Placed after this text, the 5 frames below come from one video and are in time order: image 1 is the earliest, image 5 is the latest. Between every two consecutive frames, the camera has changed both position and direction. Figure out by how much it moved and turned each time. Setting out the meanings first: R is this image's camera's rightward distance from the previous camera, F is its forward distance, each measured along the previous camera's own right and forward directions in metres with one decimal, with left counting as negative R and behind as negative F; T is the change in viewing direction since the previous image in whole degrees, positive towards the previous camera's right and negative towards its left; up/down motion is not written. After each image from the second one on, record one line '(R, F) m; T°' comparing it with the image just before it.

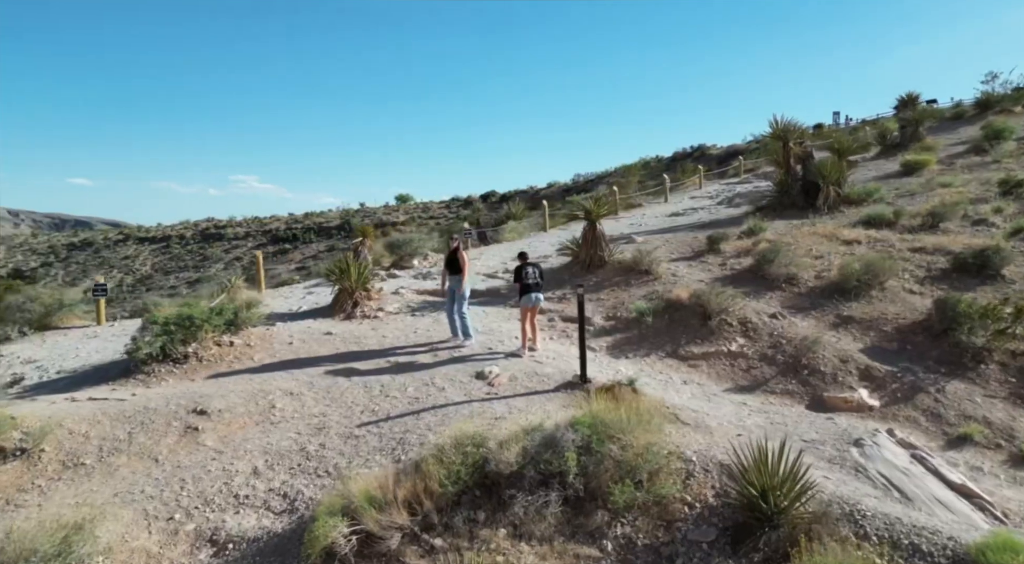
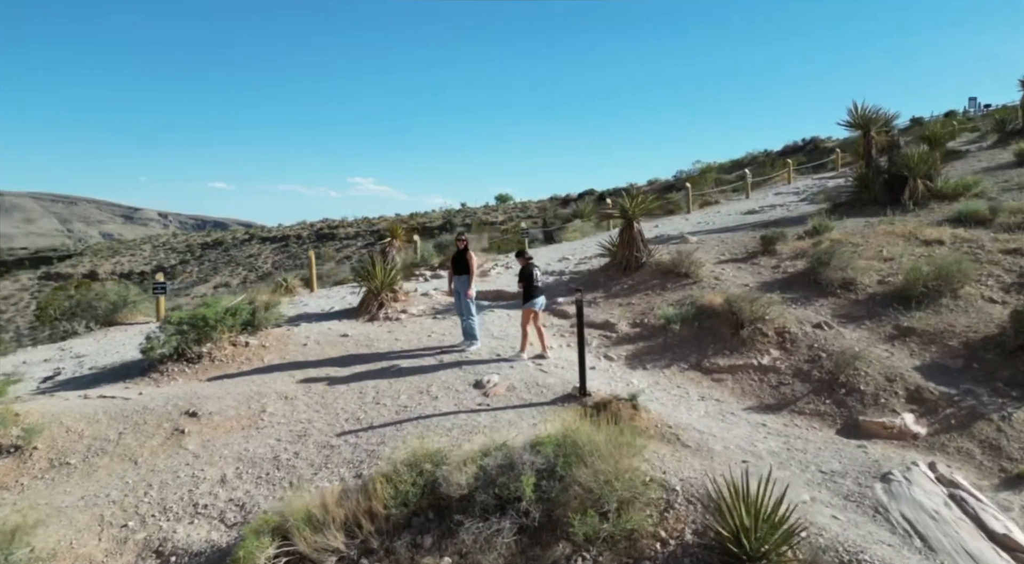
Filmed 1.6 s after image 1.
(+0.9, +0.5) m; -7°
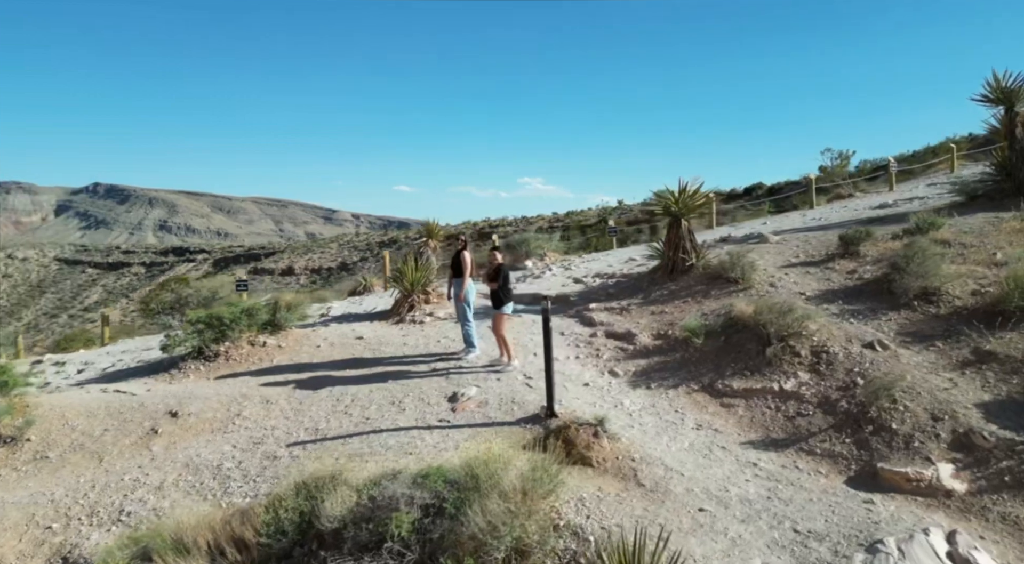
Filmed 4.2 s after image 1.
(+1.5, +0.7) m; -11°
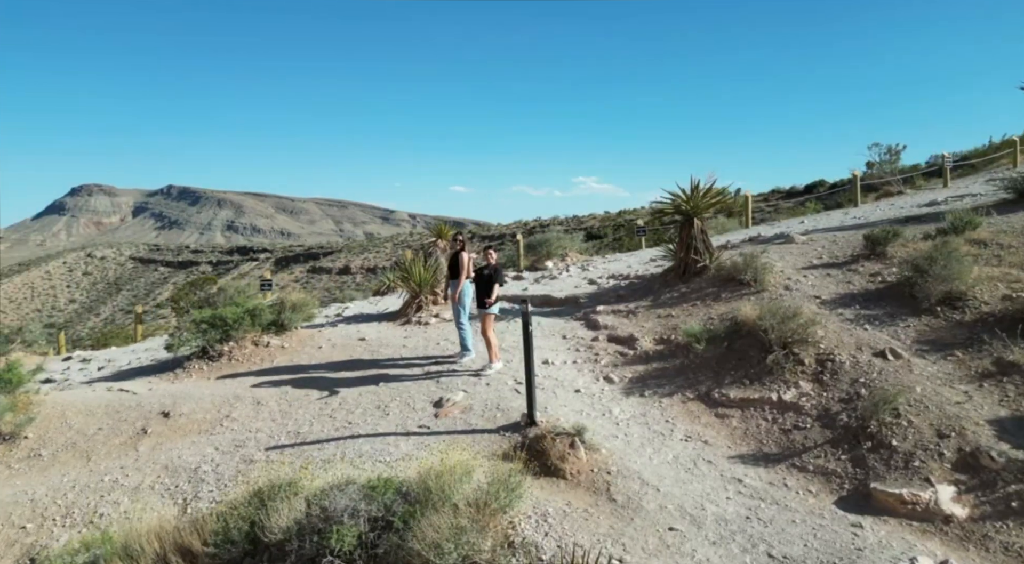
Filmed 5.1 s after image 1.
(+0.6, +0.2) m; -4°
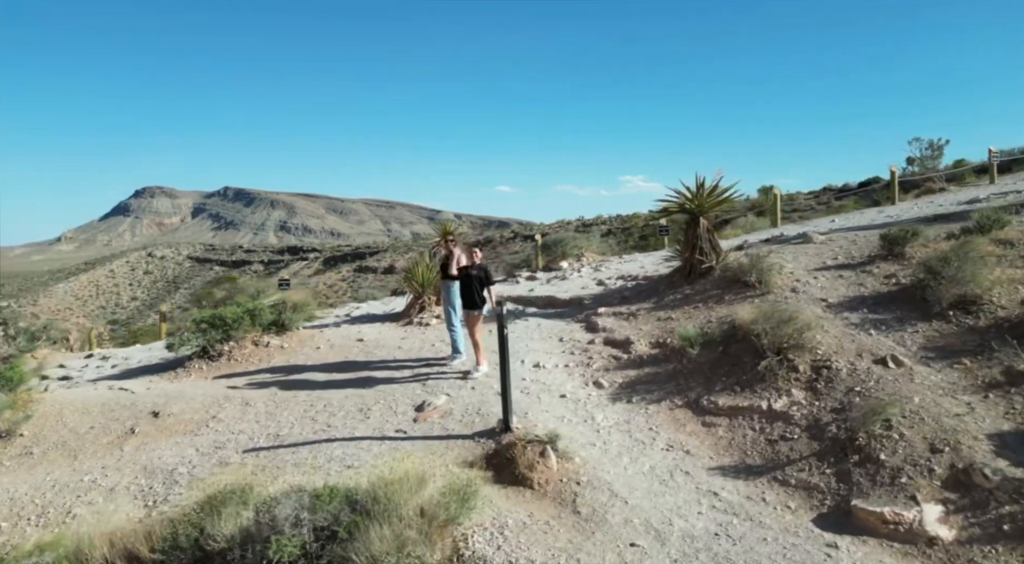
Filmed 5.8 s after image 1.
(+0.5, +0.1) m; -3°
